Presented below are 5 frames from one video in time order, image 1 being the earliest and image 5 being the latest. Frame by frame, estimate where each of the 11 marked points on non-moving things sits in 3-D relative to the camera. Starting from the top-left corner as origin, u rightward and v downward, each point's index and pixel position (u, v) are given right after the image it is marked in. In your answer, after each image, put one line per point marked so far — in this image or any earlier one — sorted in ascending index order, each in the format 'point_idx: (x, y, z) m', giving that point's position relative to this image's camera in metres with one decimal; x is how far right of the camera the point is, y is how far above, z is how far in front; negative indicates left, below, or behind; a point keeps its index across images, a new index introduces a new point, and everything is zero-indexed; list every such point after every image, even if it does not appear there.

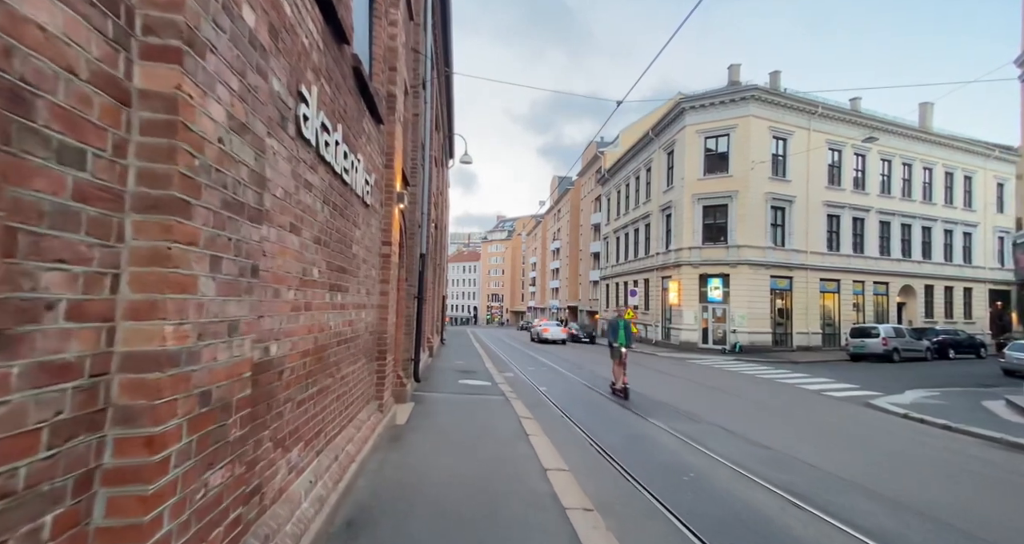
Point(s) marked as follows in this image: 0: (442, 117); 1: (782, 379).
0: (-2.7, +5.9, +18.6) m
1: (+9.0, -3.6, +16.3) m
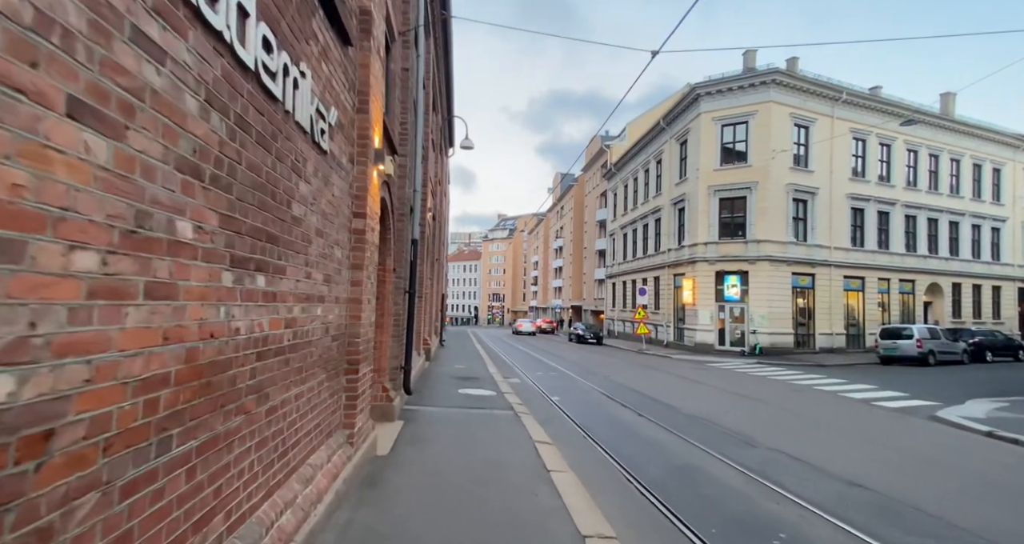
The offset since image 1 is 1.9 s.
0: (-2.5, +6.1, +17.0) m
1: (+9.2, -3.4, +14.6) m
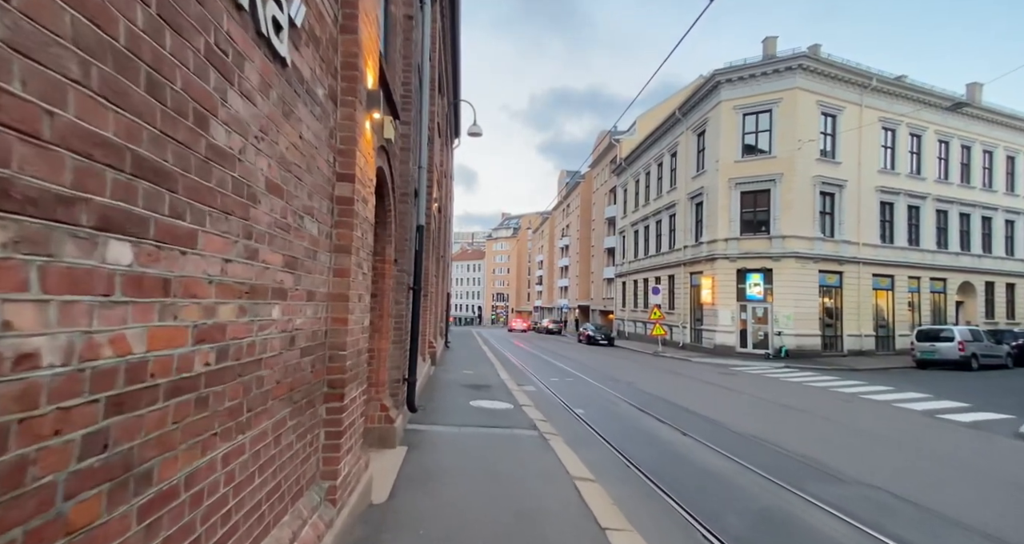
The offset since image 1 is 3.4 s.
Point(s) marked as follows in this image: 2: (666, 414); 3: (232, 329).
0: (-2.1, +6.2, +15.7) m
1: (+9.6, -3.3, +13.2) m
2: (+3.0, -2.7, +9.4) m
3: (-1.1, -0.2, +2.0) m
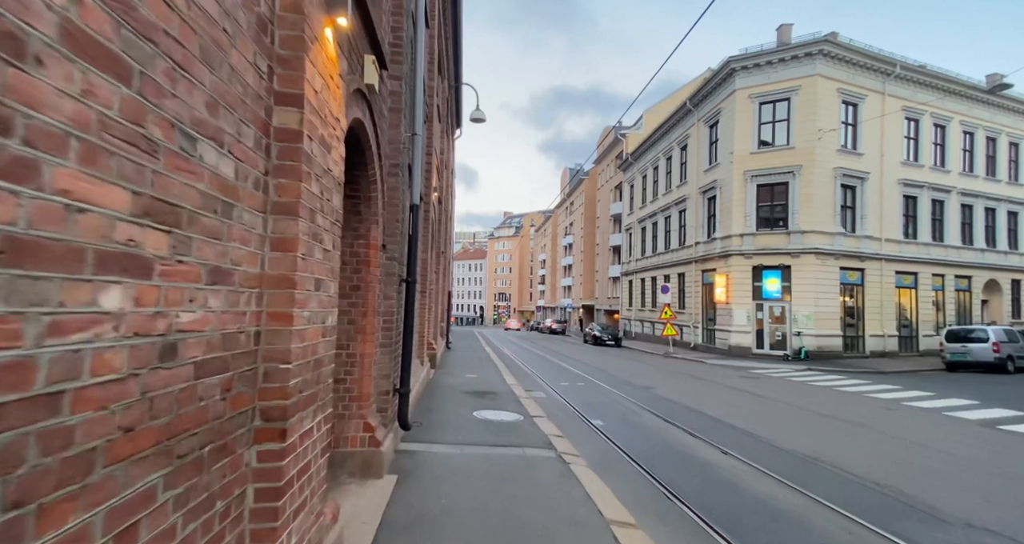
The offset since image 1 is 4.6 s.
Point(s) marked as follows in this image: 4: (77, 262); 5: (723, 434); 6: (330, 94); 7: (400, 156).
0: (-1.9, +6.3, +14.5) m
1: (+9.7, -3.2, +12.1) m
2: (+3.1, -2.6, +8.3) m
3: (-1.0, -0.1, +0.8) m
4: (-1.0, 0.0, +1.1) m
5: (+3.4, -2.6, +7.8) m
6: (-1.0, +0.9, +2.6) m
7: (-1.2, +1.2, +5.4) m
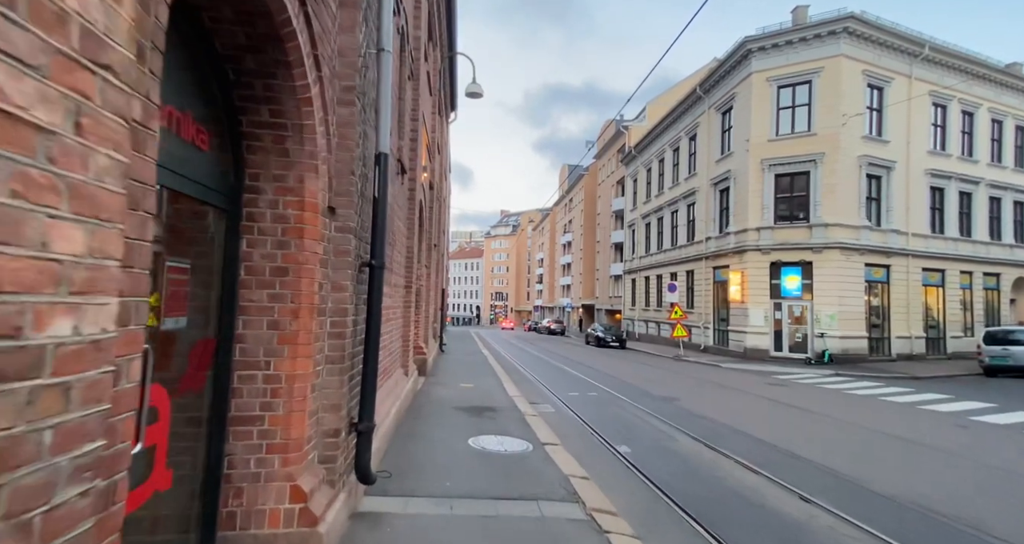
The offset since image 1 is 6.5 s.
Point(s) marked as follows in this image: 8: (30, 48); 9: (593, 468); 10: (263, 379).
0: (-1.9, +6.5, +12.8) m
1: (+9.8, -3.0, +10.4) m
2: (+3.2, -2.4, +6.6) m
3: (-0.9, +0.1, -0.9) m
4: (-0.9, +0.2, -0.6) m
5: (+3.4, -2.4, +6.1) m
6: (-0.9, +1.1, +0.9) m
7: (-1.1, +1.4, +3.6) m
8: (-0.9, +0.4, +0.9) m
9: (+1.0, -2.2, +5.6) m
10: (-1.5, -0.7, +3.0) m
